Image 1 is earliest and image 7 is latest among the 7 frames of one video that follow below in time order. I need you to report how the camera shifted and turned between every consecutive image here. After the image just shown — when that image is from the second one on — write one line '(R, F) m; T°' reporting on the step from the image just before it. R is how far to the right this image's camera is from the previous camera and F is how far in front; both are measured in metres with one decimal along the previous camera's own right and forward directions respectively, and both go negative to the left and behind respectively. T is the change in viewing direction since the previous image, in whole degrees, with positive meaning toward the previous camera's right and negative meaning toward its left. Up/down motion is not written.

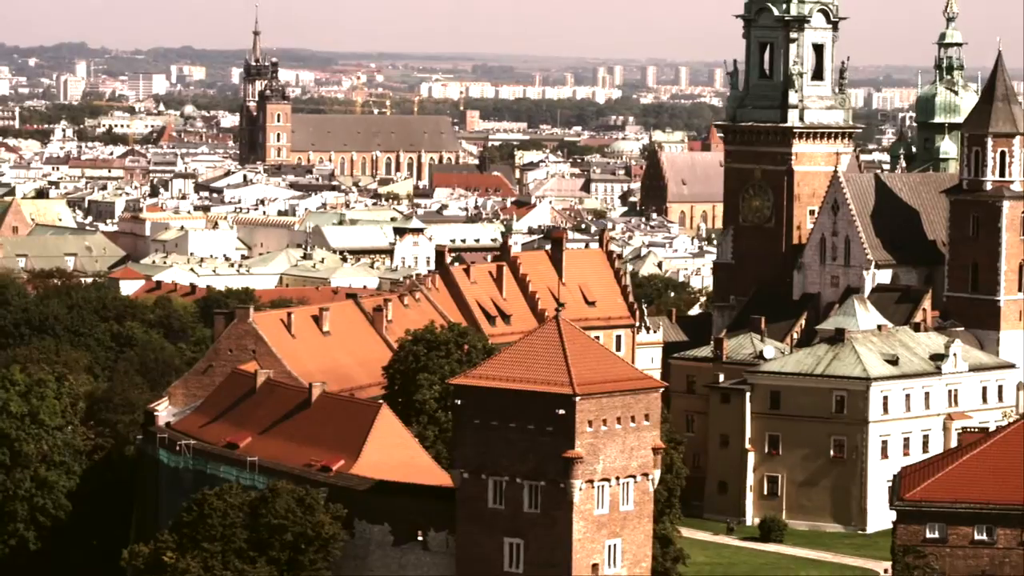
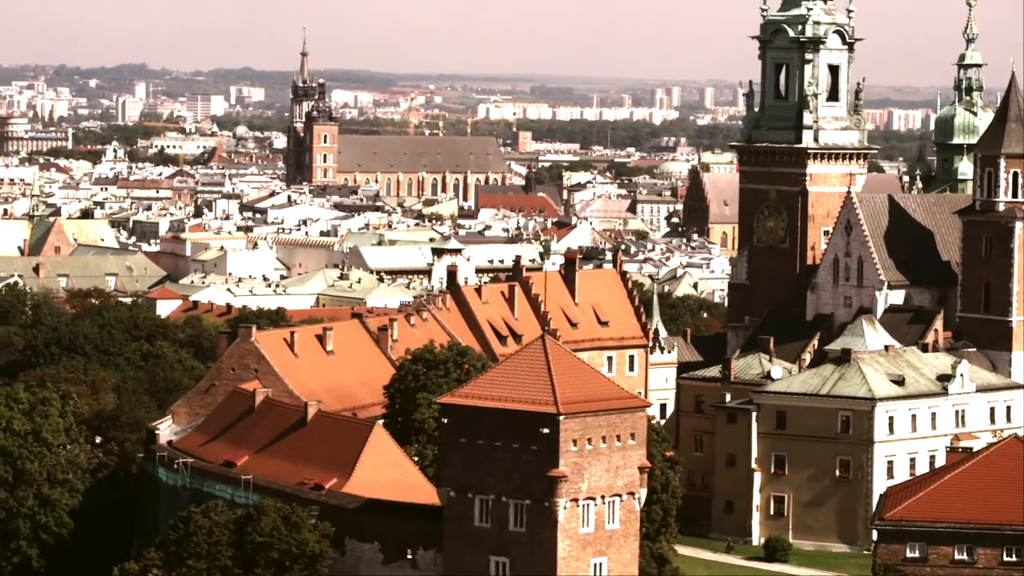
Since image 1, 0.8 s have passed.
(+0.9, -0.2) m; -1°
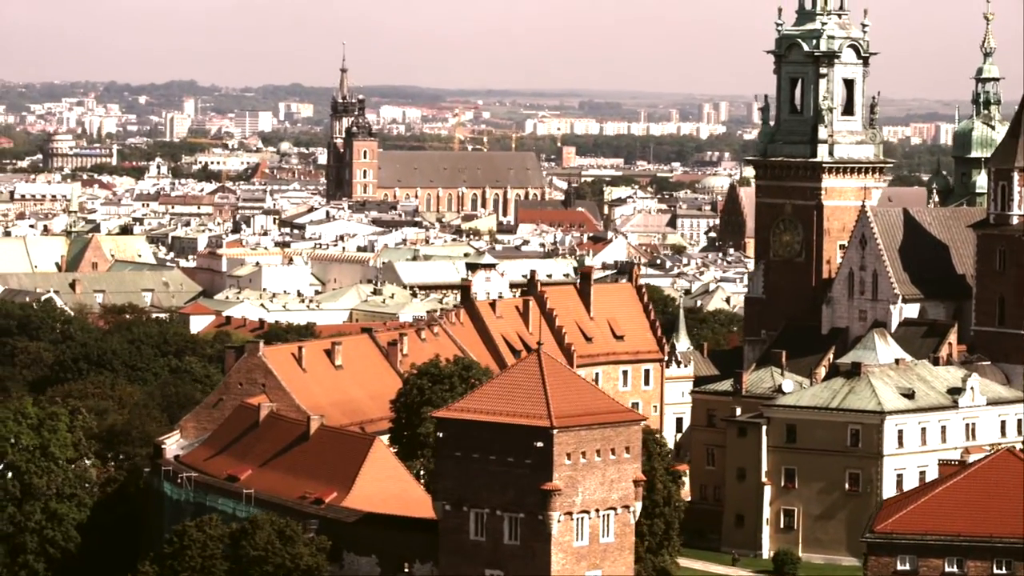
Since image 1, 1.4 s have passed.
(+0.7, -0.2) m; -1°
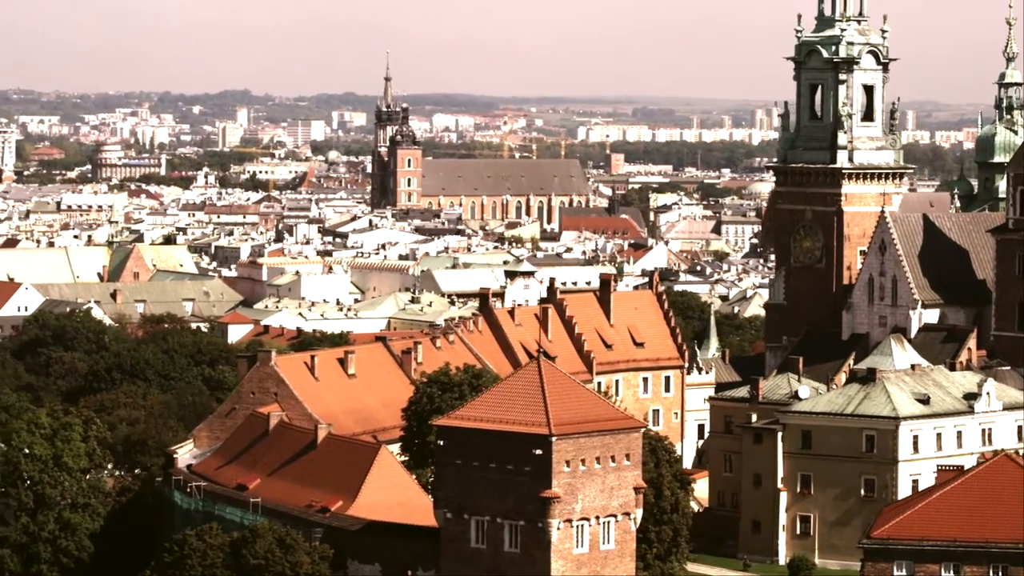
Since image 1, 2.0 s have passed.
(+0.7, -0.2) m; -1°
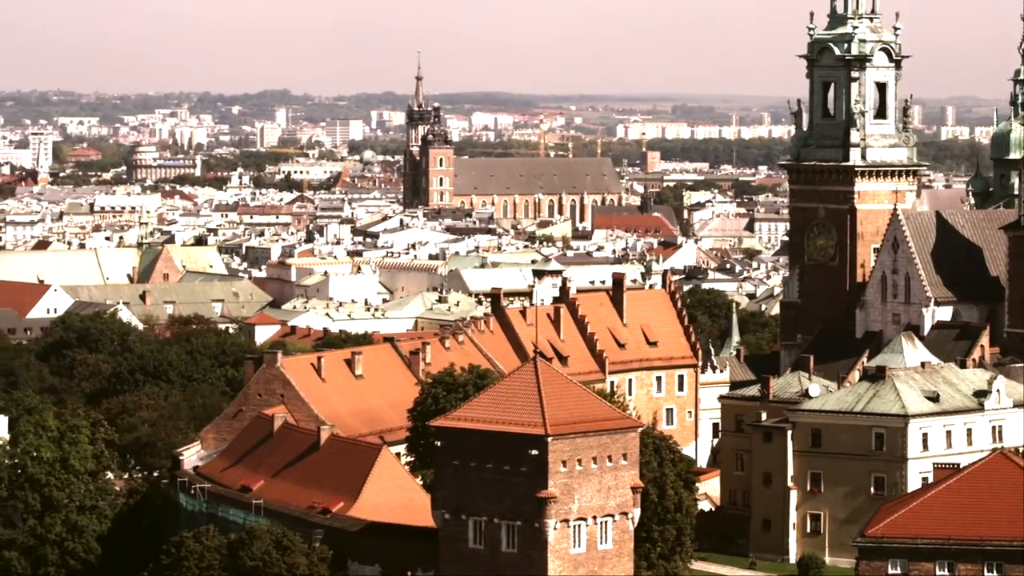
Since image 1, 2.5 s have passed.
(+0.6, -0.1) m; -1°
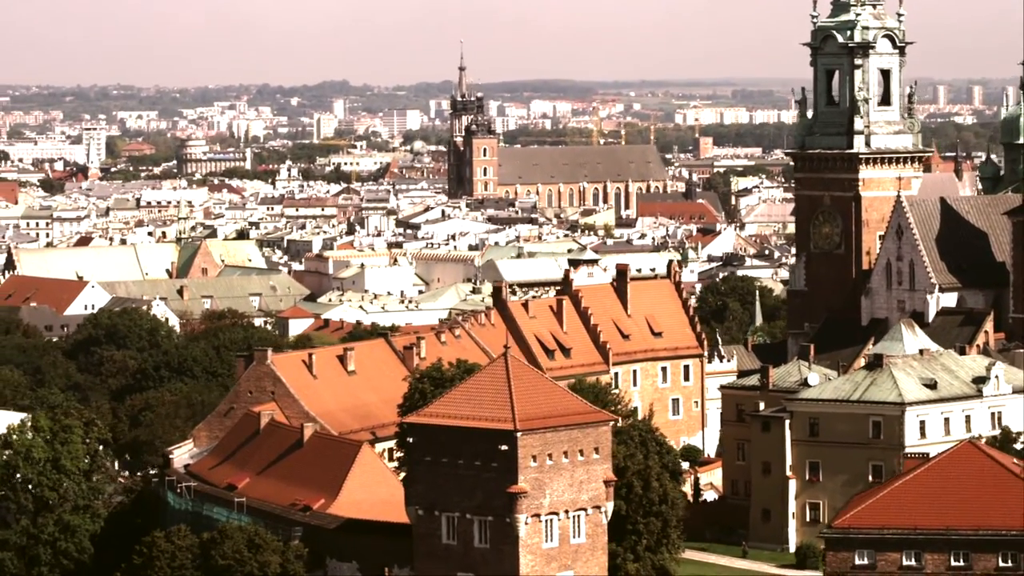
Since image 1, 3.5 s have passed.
(+1.2, -0.1) m; -1°
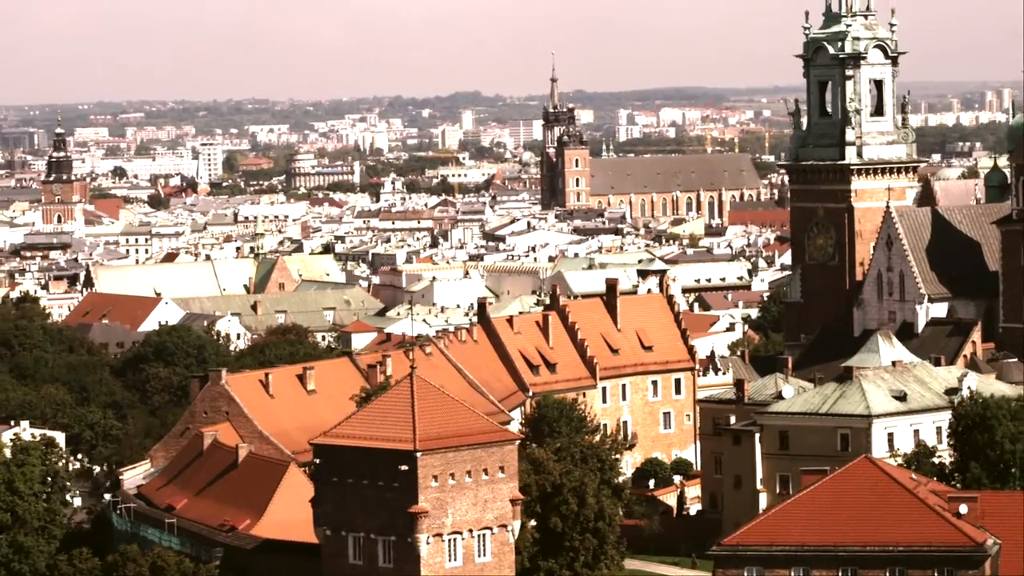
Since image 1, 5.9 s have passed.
(+2.9, -0.1) m; -2°
